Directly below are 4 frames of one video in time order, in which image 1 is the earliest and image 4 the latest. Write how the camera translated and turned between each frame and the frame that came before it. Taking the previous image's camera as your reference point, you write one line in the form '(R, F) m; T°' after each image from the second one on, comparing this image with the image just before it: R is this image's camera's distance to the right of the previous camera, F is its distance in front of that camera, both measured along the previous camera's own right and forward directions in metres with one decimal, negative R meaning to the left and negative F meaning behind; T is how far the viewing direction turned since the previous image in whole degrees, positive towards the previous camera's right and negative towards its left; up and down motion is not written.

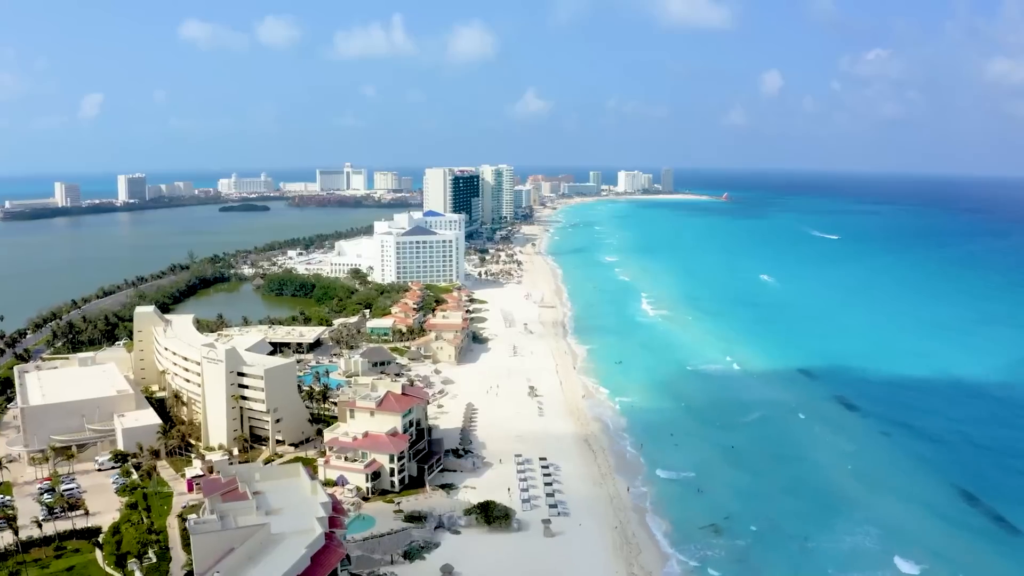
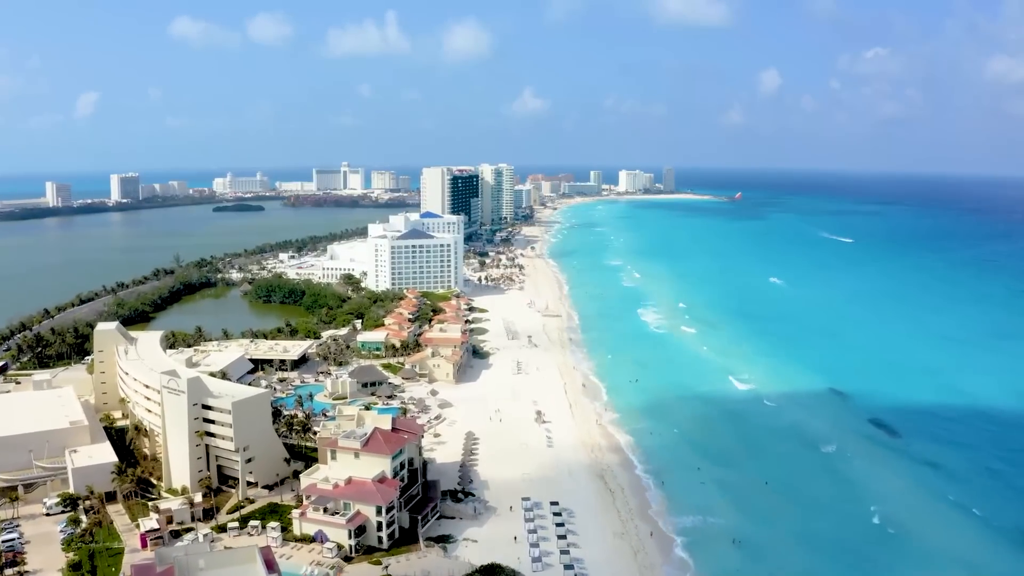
(-0.4, +5.0) m; 0°
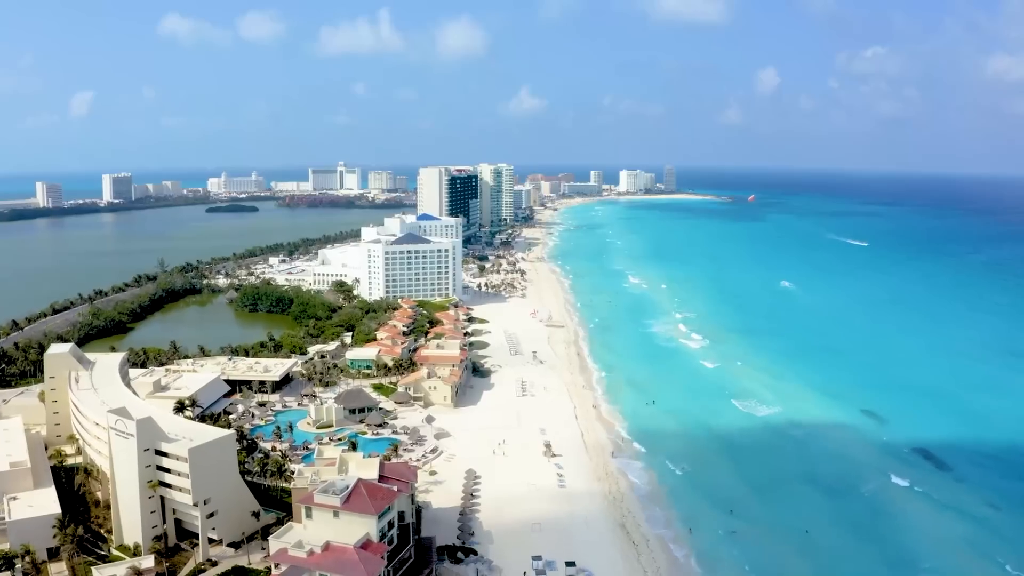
(-0.4, +4.9) m; 0°
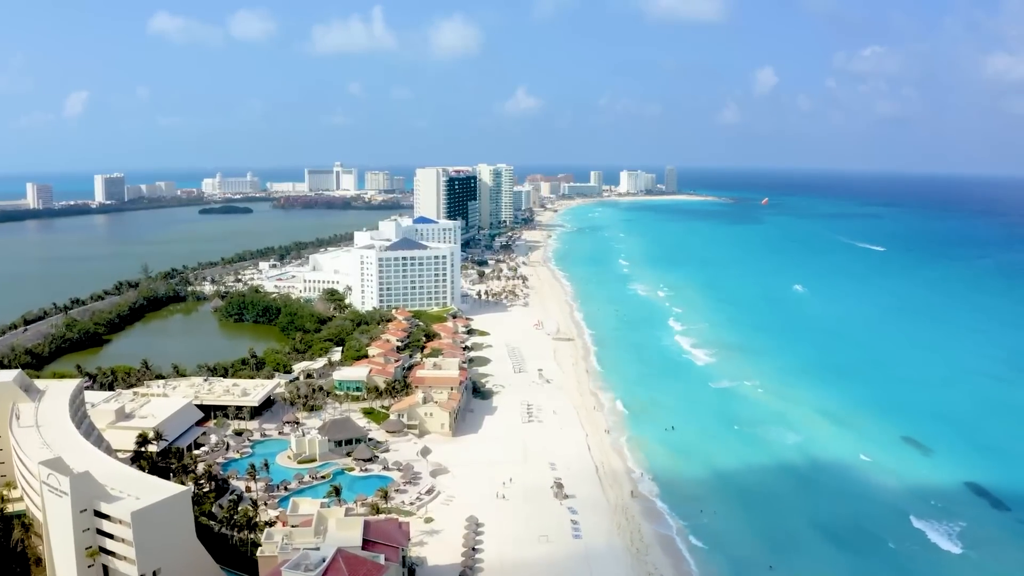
(-0.4, +4.5) m; 0°
